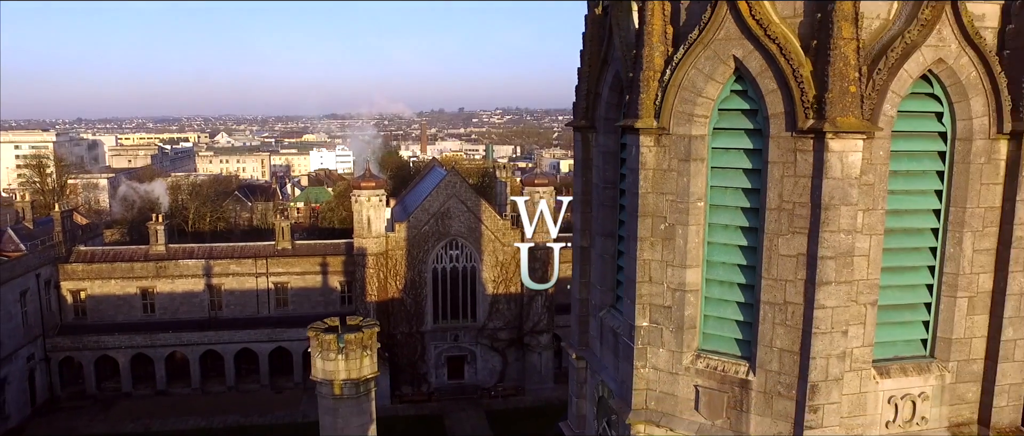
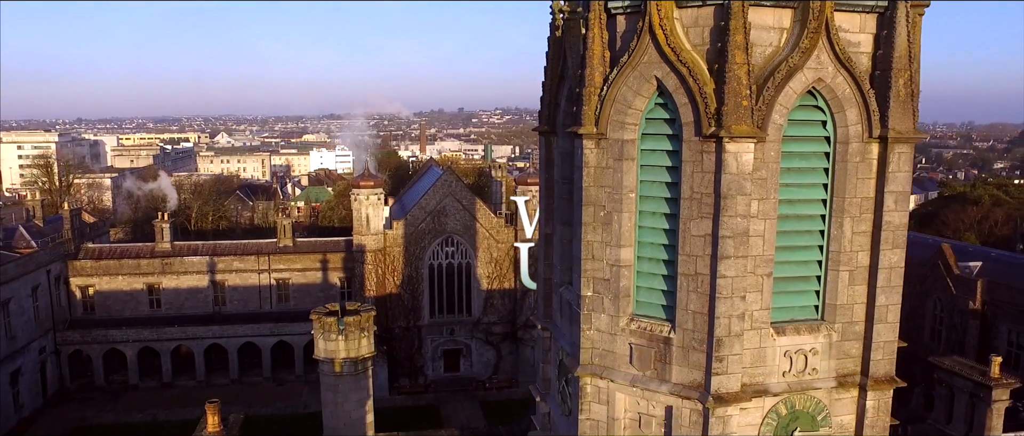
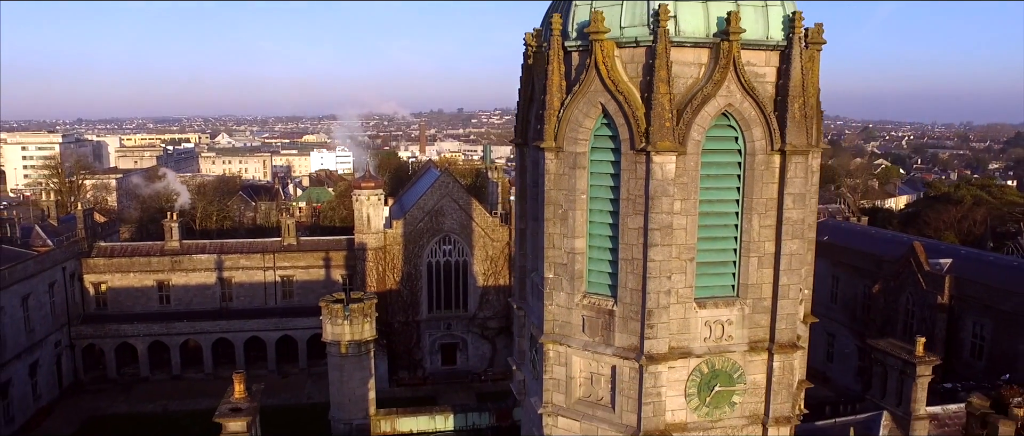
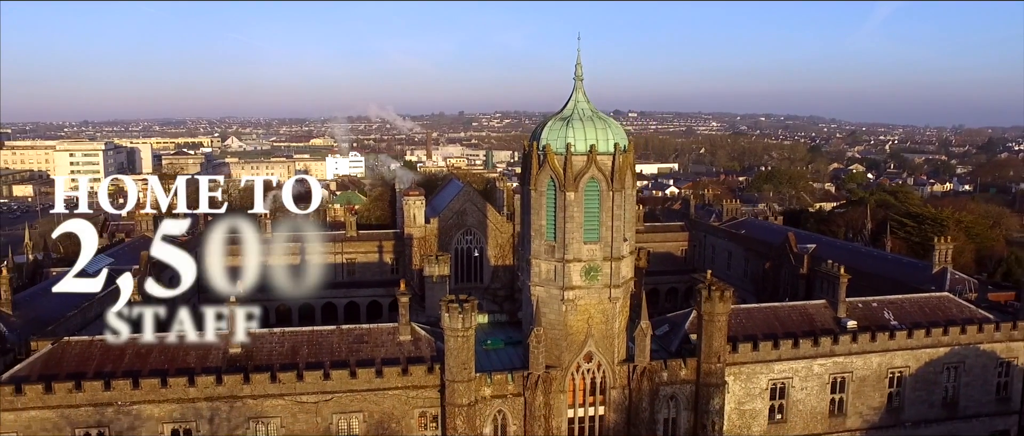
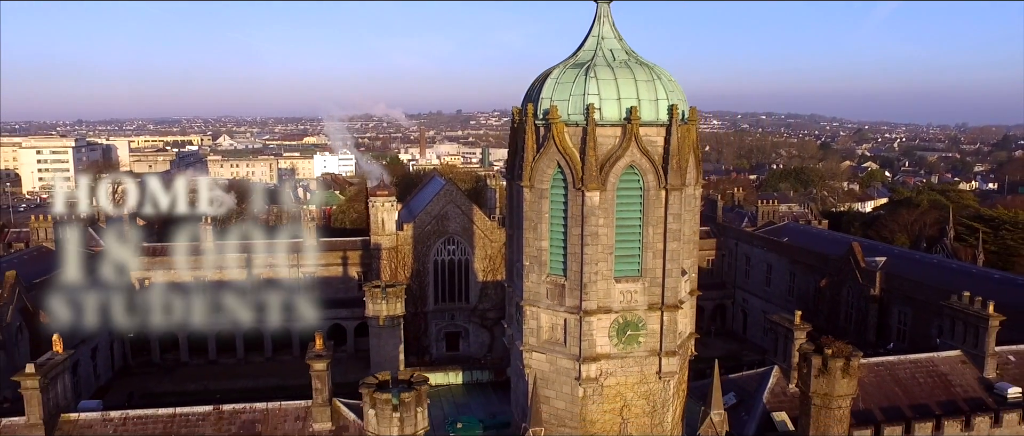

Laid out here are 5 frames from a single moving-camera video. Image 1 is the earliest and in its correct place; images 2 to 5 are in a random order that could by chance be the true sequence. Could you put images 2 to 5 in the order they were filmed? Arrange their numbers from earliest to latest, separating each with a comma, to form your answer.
2, 3, 5, 4
